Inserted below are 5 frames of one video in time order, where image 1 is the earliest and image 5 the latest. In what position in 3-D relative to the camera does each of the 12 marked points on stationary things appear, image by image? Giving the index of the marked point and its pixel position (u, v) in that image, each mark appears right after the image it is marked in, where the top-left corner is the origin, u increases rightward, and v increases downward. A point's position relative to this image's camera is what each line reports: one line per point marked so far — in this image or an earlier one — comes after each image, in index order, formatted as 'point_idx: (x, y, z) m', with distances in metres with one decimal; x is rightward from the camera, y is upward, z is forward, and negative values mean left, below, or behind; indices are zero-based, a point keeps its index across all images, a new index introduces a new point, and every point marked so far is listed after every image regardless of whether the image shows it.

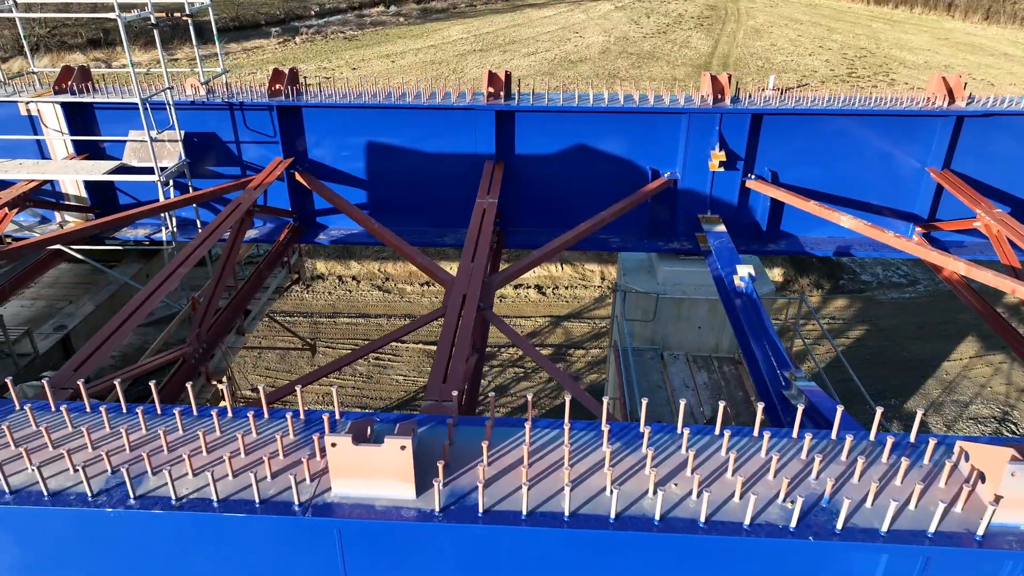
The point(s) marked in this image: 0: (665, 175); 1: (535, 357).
0: (+1.5, +1.1, +7.1) m
1: (+0.1, -0.4, +4.7) m
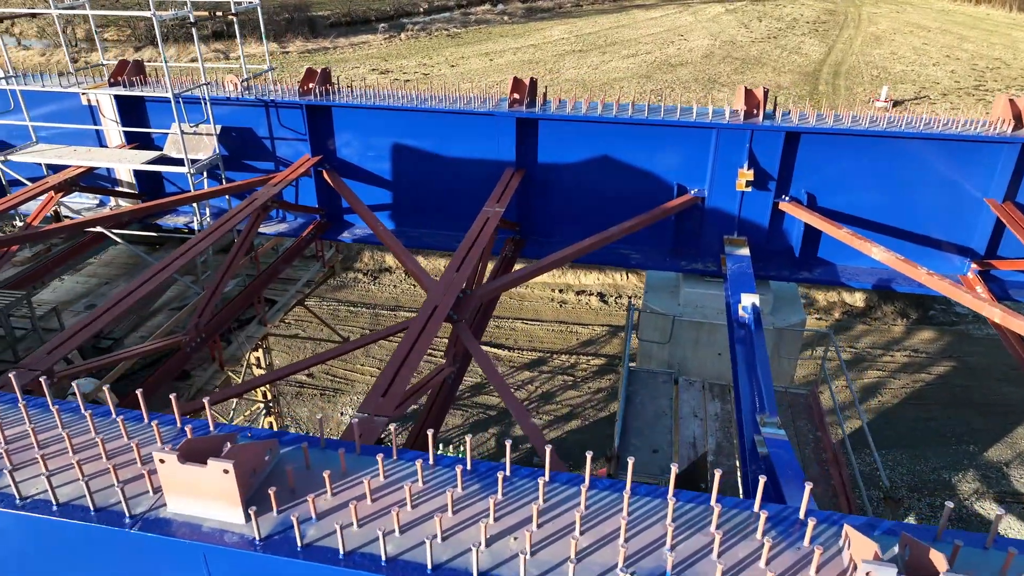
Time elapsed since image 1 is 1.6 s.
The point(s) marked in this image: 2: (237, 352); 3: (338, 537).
0: (+1.7, +0.9, +6.7) m
1: (-0.2, -0.5, +4.5) m
2: (-2.7, -0.6, +6.9) m
3: (-0.5, -0.8, +2.2) m
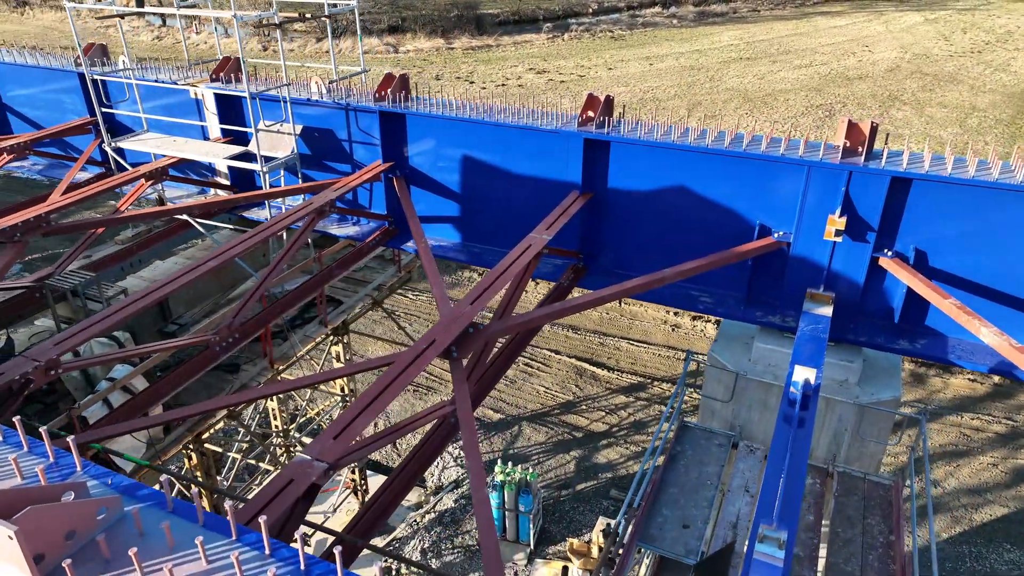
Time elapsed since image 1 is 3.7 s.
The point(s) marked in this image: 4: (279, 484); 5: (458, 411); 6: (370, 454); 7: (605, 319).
0: (+2.2, +0.4, +5.9) m
1: (-0.2, -0.8, +4.1) m
2: (-2.2, -0.6, +7.0) m
3: (-1.1, -1.0, +2.0) m
4: (-1.1, -1.0, +3.4) m
5: (-0.3, -0.7, +4.2) m
6: (-0.8, -0.9, +3.9) m
7: (+2.1, -0.7, +16.1) m
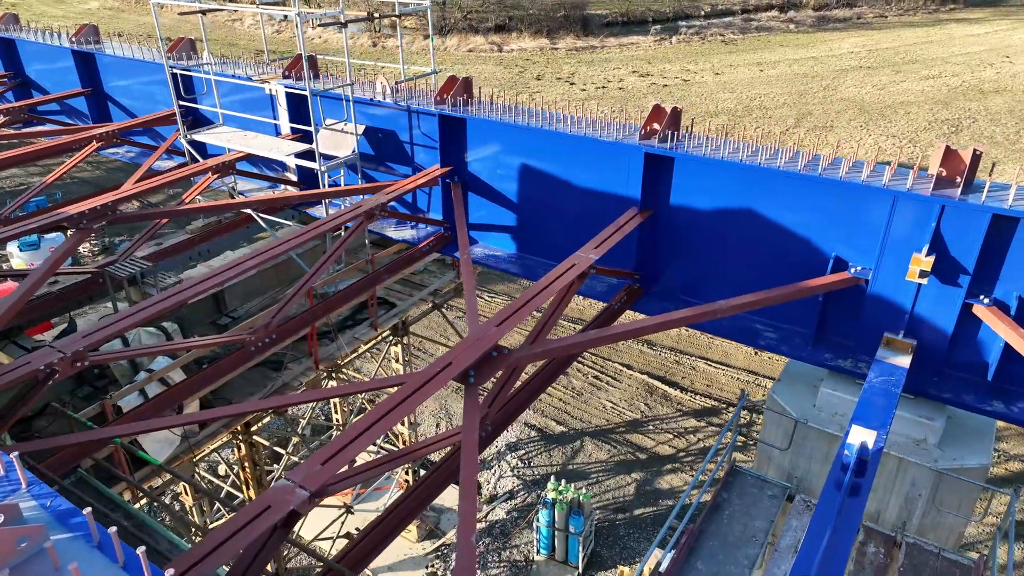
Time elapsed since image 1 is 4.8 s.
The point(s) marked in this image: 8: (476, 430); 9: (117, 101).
0: (+2.5, +0.1, +5.3) m
1: (-0.2, -0.9, +3.8) m
2: (-1.8, -0.6, +7.0) m
3: (-1.3, -1.0, +1.8) m
4: (-1.2, -1.0, +3.3) m
5: (-0.2, -0.9, +3.9) m
6: (-0.8, -1.0, +3.7) m
7: (+3.7, -1.1, +15.4) m
8: (-0.2, -0.8, +4.0) m
9: (-5.7, +2.7, +10.2) m
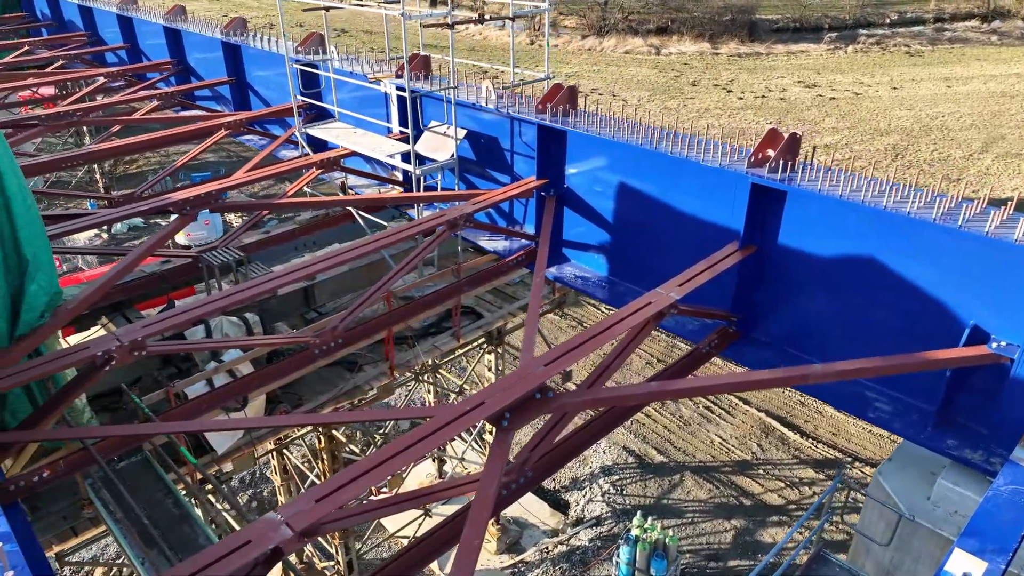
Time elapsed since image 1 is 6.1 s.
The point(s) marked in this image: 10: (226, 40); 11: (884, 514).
0: (+2.9, -0.3, +4.3) m
1: (-0.1, -1.1, +3.5) m
2: (-1.0, -0.7, +6.8) m
3: (-1.6, -1.1, +1.7) m
4: (-1.2, -1.1, +3.1) m
5: (-0.1, -1.0, +3.6) m
6: (-0.7, -1.1, +3.4) m
7: (+5.9, -1.7, +14.0) m
8: (-0.1, -1.0, +3.6) m
9: (-3.8, +3.0, +10.7) m
10: (-4.3, +3.7, +10.7) m
11: (+2.5, -1.5, +4.7) m
